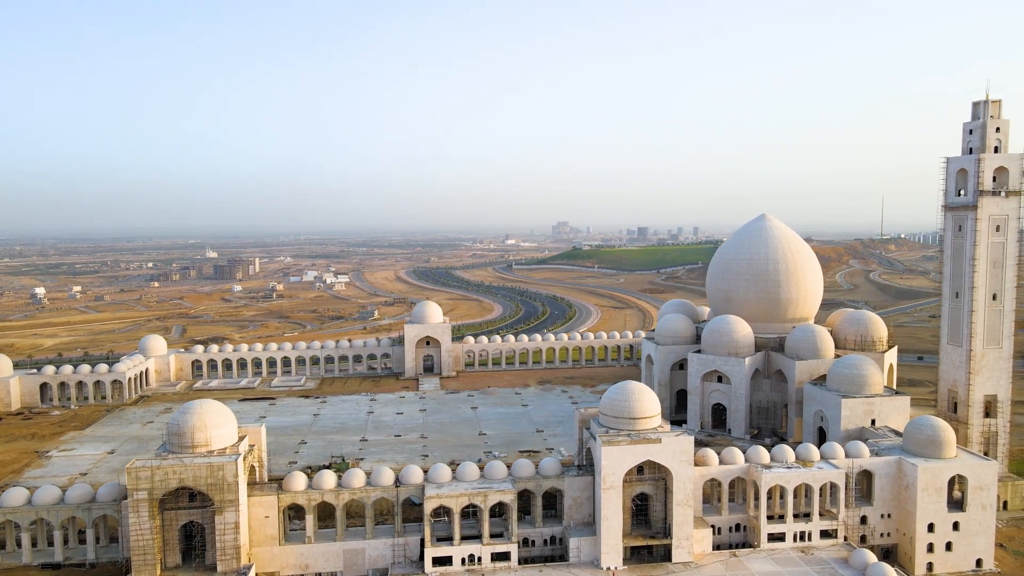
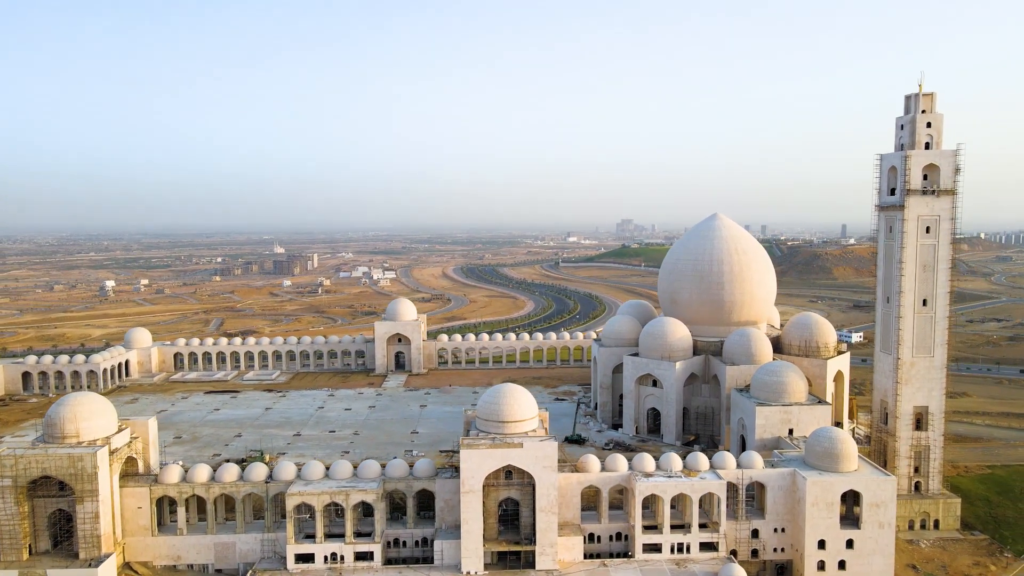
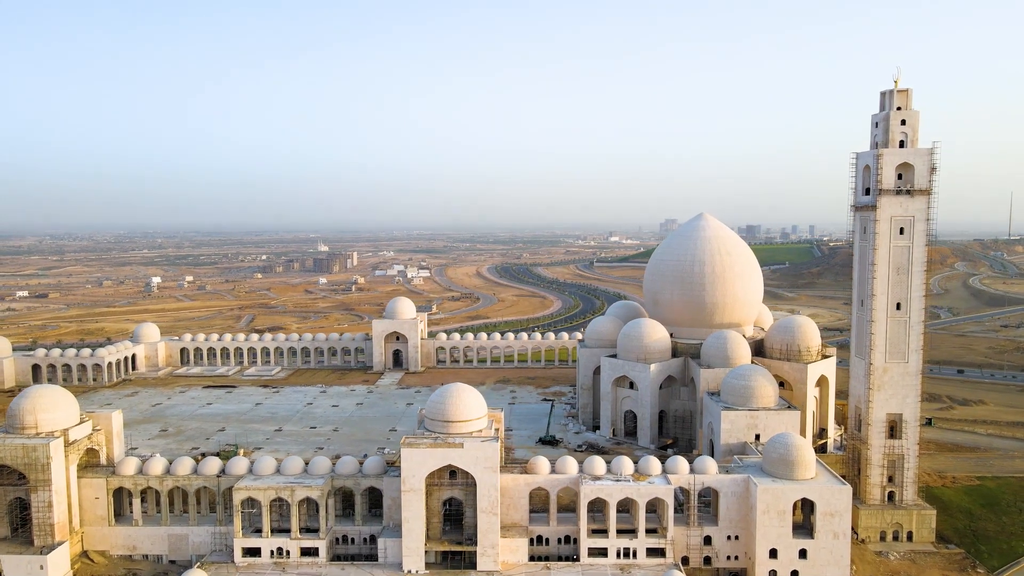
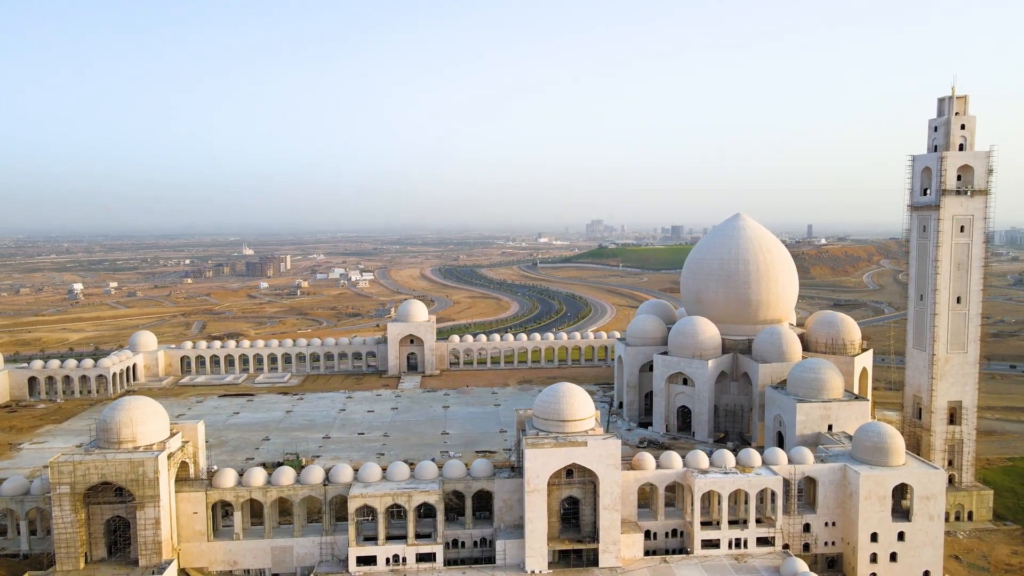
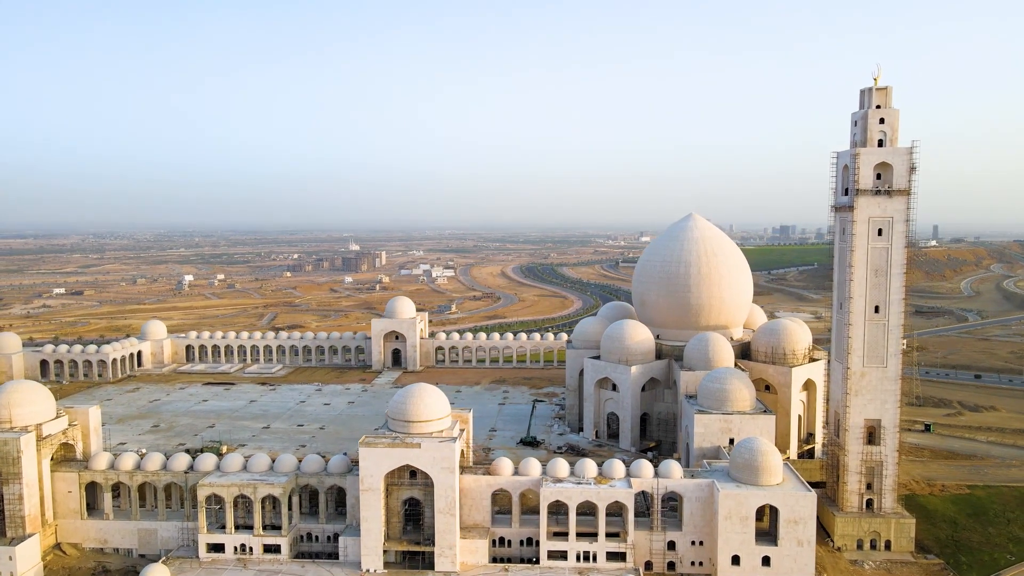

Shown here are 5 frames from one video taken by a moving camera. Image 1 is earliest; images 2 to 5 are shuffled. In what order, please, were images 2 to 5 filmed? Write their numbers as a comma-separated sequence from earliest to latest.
4, 2, 3, 5
